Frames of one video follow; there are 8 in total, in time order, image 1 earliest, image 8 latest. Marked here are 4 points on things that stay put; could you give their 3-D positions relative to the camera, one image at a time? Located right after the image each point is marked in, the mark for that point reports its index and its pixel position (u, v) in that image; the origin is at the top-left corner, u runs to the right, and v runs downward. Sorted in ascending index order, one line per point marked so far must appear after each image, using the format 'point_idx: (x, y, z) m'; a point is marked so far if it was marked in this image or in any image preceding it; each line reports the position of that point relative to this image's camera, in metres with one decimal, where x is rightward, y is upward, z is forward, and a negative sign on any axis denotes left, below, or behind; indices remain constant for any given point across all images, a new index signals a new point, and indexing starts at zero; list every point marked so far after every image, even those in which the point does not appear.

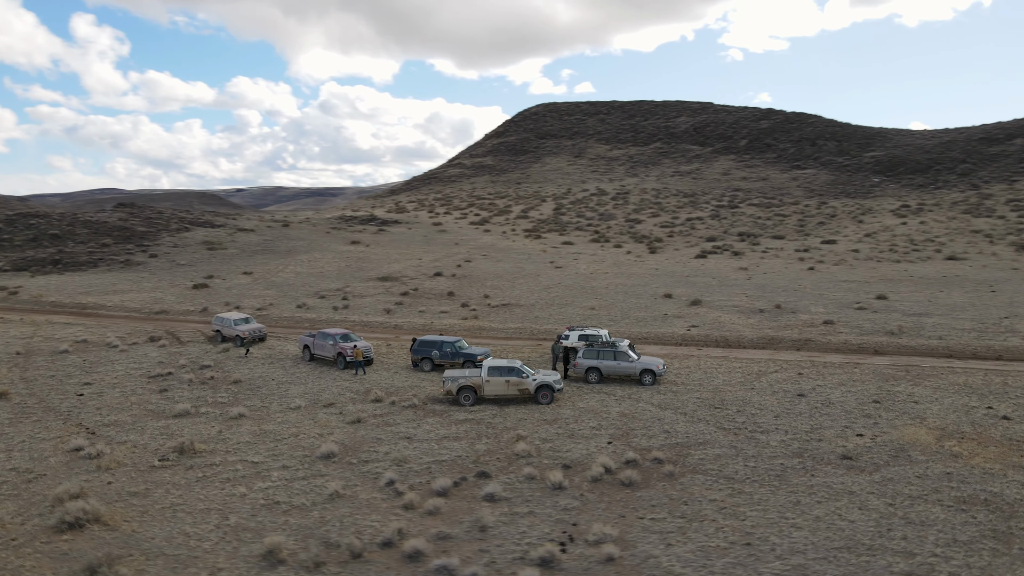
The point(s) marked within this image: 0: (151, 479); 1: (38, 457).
0: (-7.5, -4.0, +15.3) m
1: (-10.7, -3.9, +16.7) m
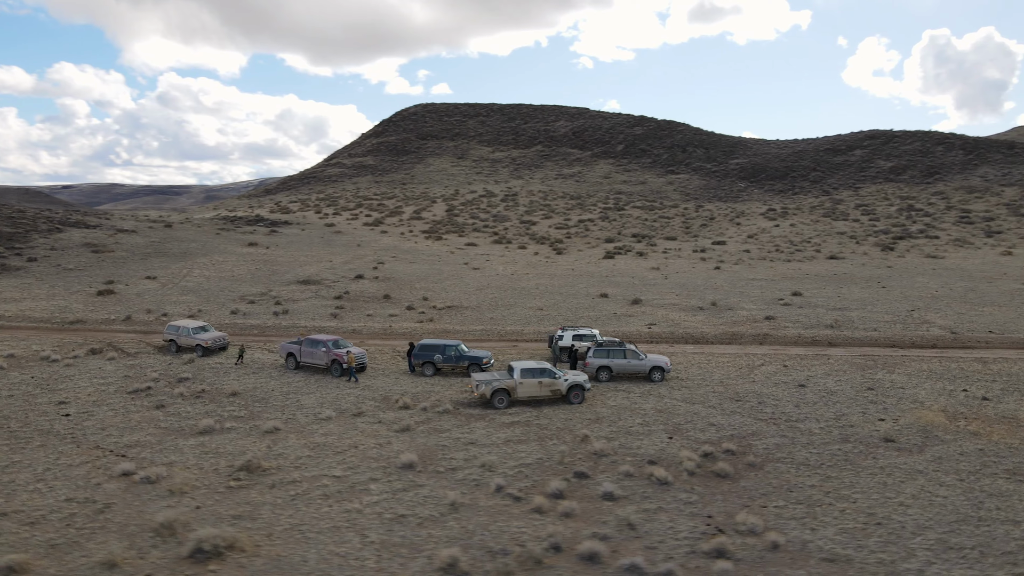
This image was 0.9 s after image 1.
0: (-5.2, -4.1, +14.2) m
1: (-8.6, -4.0, +15.0) m
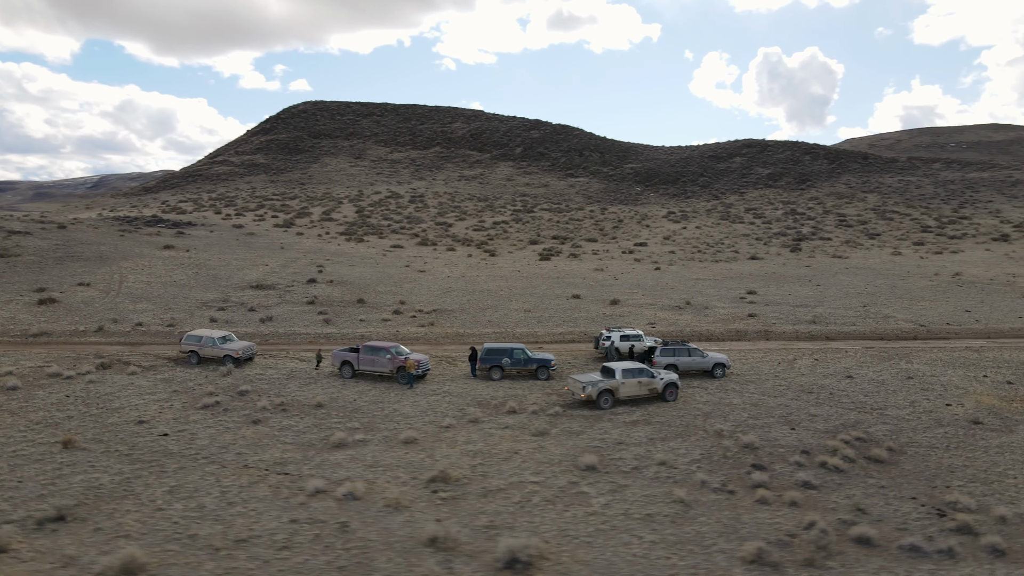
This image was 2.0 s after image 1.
0: (-0.7, -4.2, +13.9) m
1: (-4.2, -4.2, +14.1) m
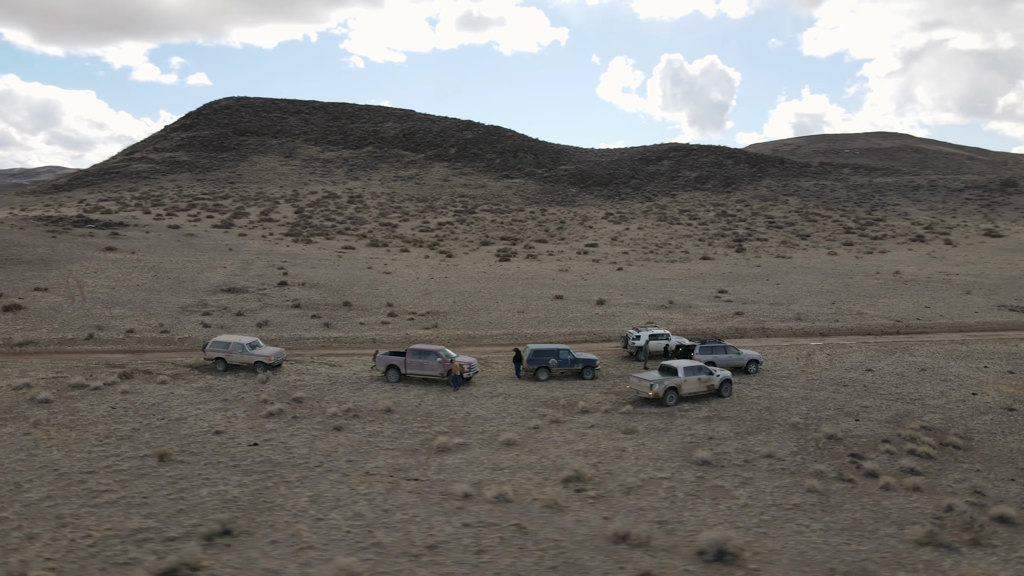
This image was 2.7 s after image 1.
0: (+2.3, -4.3, +14.3) m
1: (-1.2, -4.3, +14.1) m
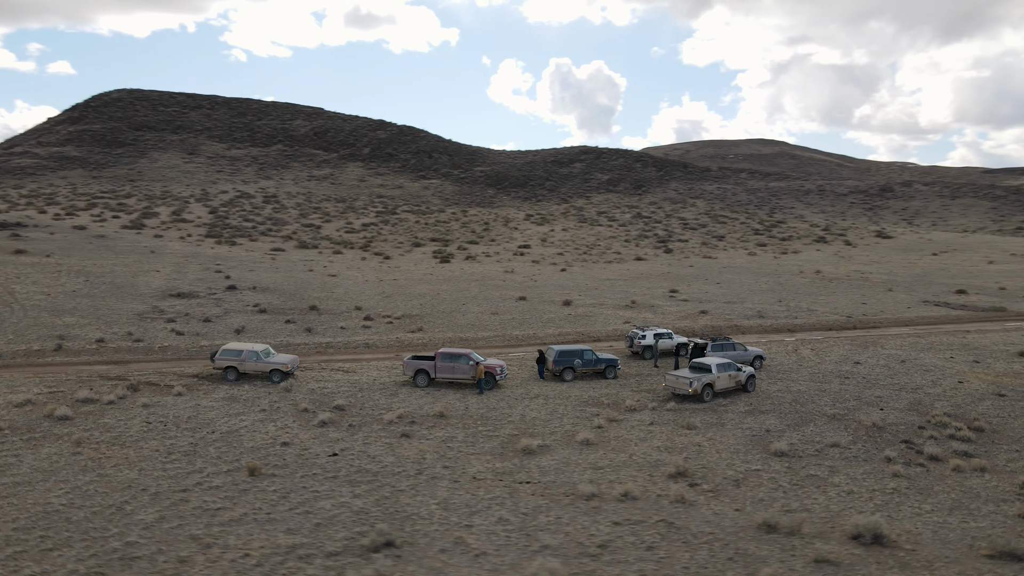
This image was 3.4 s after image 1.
0: (+4.9, -4.3, +15.0) m
1: (+1.5, -4.3, +14.3) m
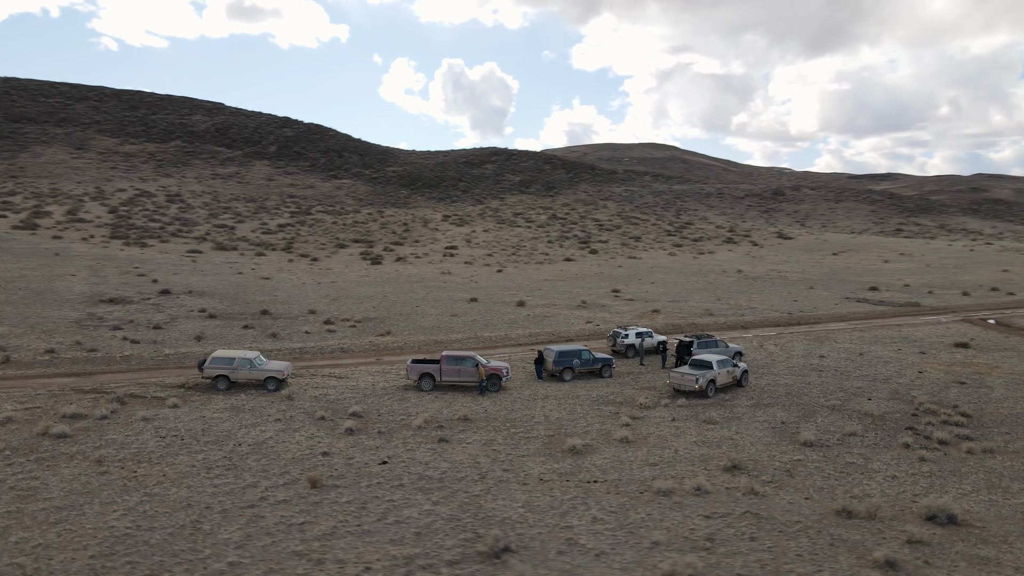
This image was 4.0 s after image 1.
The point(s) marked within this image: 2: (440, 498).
0: (+6.5, -4.3, +15.8) m
1: (+3.2, -4.4, +14.7) m
2: (-1.5, -4.3, +15.0) m
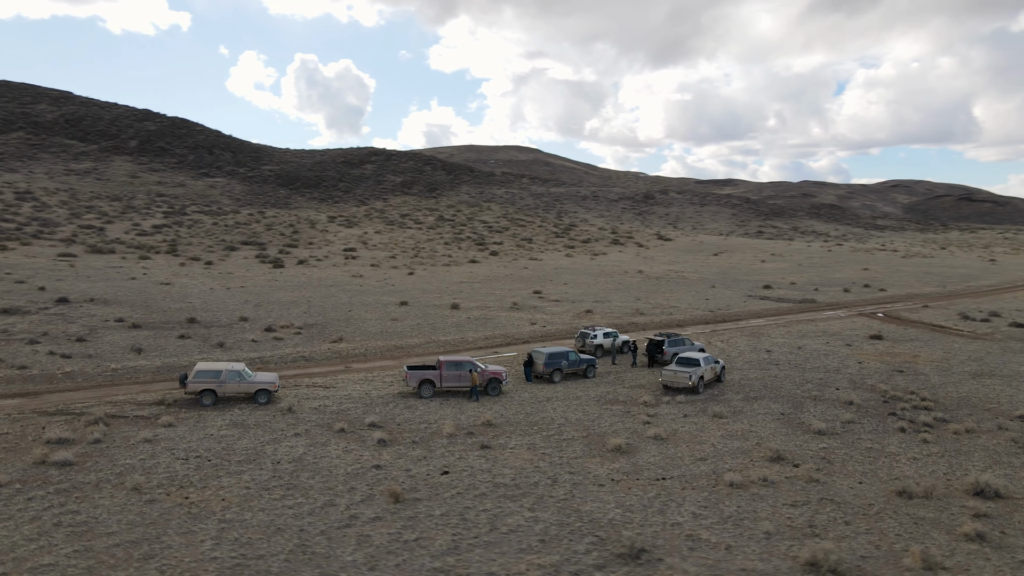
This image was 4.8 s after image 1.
0: (+8.1, -4.3, +17.2) m
1: (+5.0, -4.4, +15.5) m
2: (+0.4, -4.4, +15.0) m
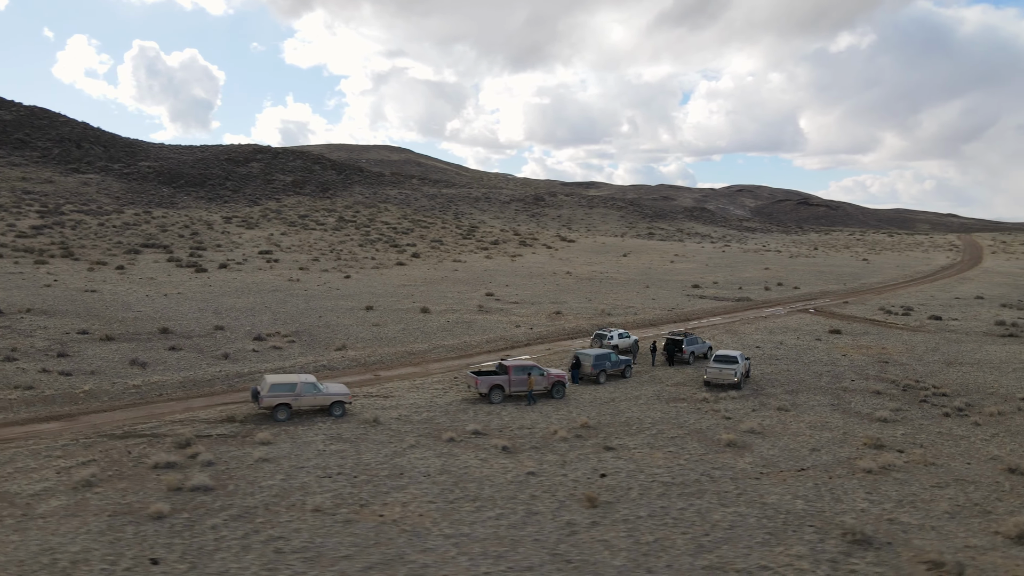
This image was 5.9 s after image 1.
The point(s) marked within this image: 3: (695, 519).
0: (+11.6, -4.4, +19.2) m
1: (+8.9, -4.5, +17.0) m
2: (+4.4, -4.6, +15.7) m
3: (+3.6, -4.6, +14.5) m
